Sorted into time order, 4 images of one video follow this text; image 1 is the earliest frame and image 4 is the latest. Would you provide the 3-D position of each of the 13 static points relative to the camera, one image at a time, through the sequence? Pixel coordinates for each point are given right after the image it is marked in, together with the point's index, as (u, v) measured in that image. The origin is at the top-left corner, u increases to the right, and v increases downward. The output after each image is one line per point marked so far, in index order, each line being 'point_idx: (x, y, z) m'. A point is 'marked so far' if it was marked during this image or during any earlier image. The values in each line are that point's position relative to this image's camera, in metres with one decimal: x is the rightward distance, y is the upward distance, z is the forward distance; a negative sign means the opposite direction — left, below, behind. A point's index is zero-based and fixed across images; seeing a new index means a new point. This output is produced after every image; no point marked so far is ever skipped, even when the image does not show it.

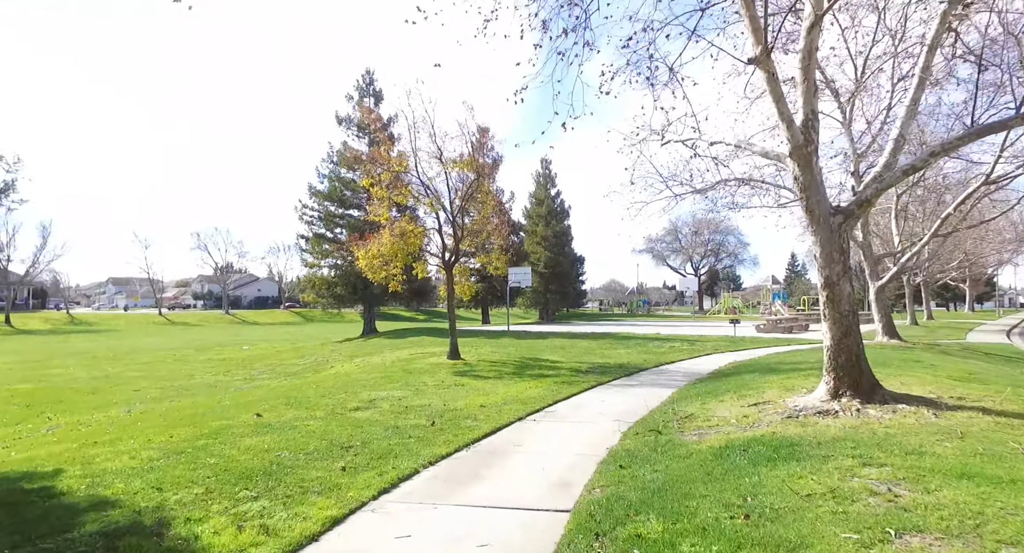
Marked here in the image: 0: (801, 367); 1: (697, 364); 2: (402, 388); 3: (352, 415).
0: (+5.8, -1.8, +12.9) m
1: (+5.2, -2.4, +18.1) m
2: (-2.4, -2.4, +14.1) m
3: (-2.6, -2.2, +10.3) m
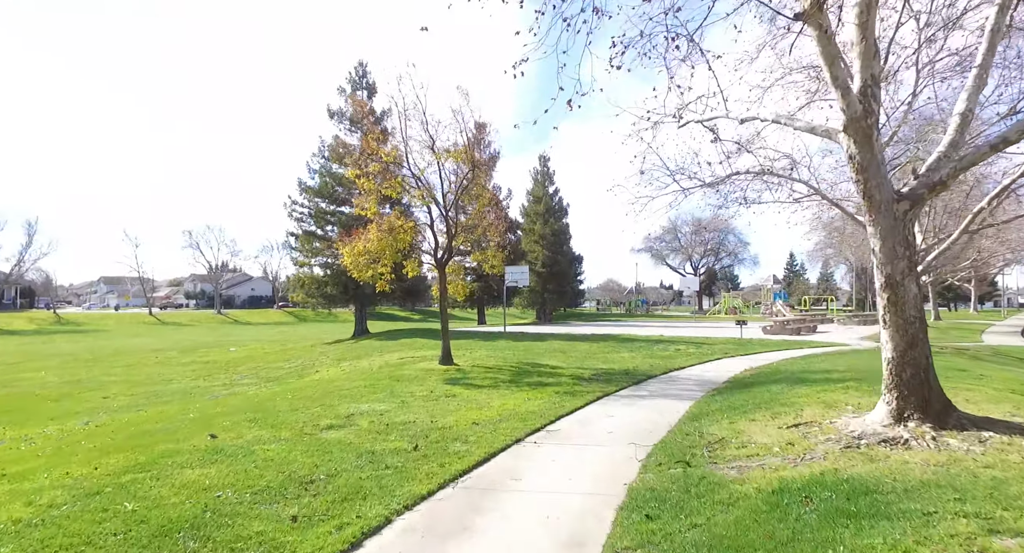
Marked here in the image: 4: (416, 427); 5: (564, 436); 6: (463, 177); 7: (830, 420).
0: (+5.8, -1.8, +11.5) m
1: (+5.1, -2.4, +16.7) m
2: (-2.5, -2.4, +12.7) m
3: (-2.6, -2.2, +8.9) m
4: (-1.4, -2.3, +9.7) m
5: (+0.7, -2.2, +8.9) m
6: (-1.4, +2.8, +18.4) m
7: (+3.8, -1.7, +7.8) m
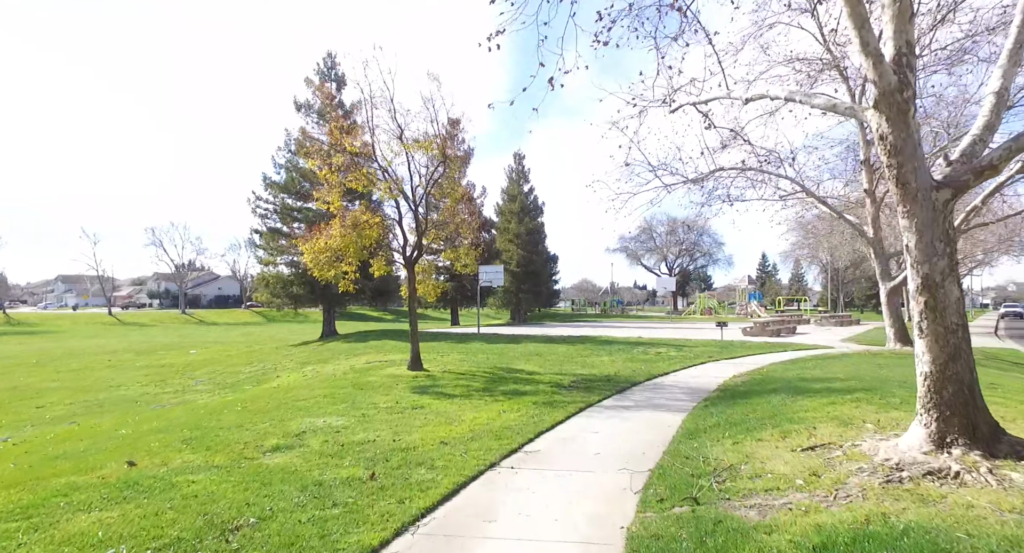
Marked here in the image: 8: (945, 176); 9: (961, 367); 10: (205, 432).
0: (+5.3, -1.8, +10.5) m
1: (+4.5, -2.4, +15.7) m
2: (-3.0, -2.4, +11.4) m
3: (-2.9, -2.2, +7.6) m
4: (-1.8, -2.3, +8.5) m
5: (+0.4, -2.2, +7.8) m
6: (-2.1, +2.9, +17.1) m
7: (+3.6, -1.8, +6.8) m
8: (+4.1, +1.0, +6.2) m
9: (+4.1, -0.8, +5.9) m
10: (-4.6, -2.3, +9.7) m
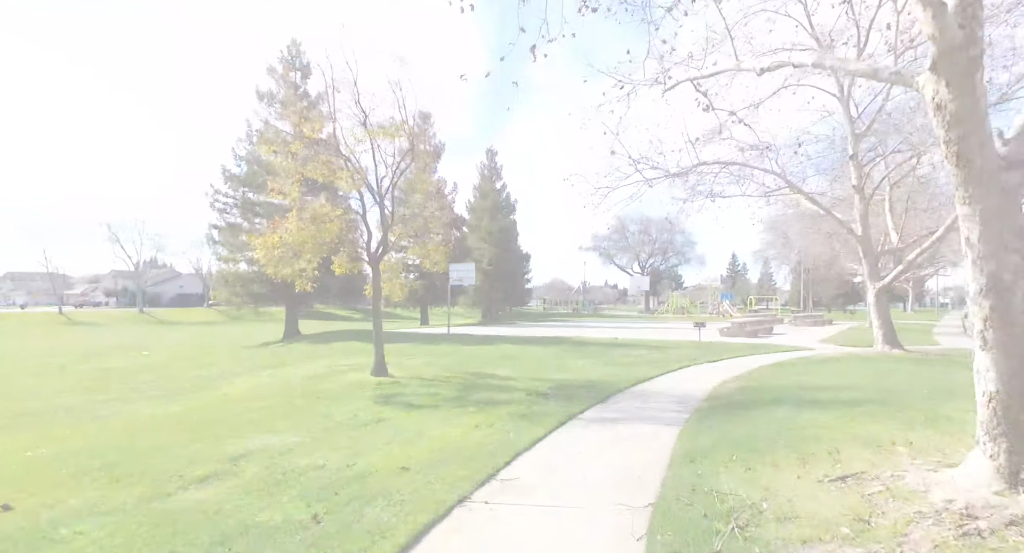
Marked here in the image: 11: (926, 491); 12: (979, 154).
0: (+4.9, -1.8, +9.5) m
1: (+3.9, -2.4, +14.6) m
2: (-3.4, -2.4, +10.0) m
3: (-3.2, -2.1, +6.2) m
4: (-2.1, -2.2, +7.2) m
5: (+0.1, -2.2, +6.6) m
6: (-2.7, +2.9, +15.8) m
7: (+3.3, -1.7, +5.7) m
8: (+4.0, +1.0, +5.1) m
9: (+3.9, -0.8, +4.8) m
10: (-5.0, -2.3, +8.2) m
11: (+3.3, -1.7, +5.2) m
12: (+3.5, +0.9, +4.9) m
